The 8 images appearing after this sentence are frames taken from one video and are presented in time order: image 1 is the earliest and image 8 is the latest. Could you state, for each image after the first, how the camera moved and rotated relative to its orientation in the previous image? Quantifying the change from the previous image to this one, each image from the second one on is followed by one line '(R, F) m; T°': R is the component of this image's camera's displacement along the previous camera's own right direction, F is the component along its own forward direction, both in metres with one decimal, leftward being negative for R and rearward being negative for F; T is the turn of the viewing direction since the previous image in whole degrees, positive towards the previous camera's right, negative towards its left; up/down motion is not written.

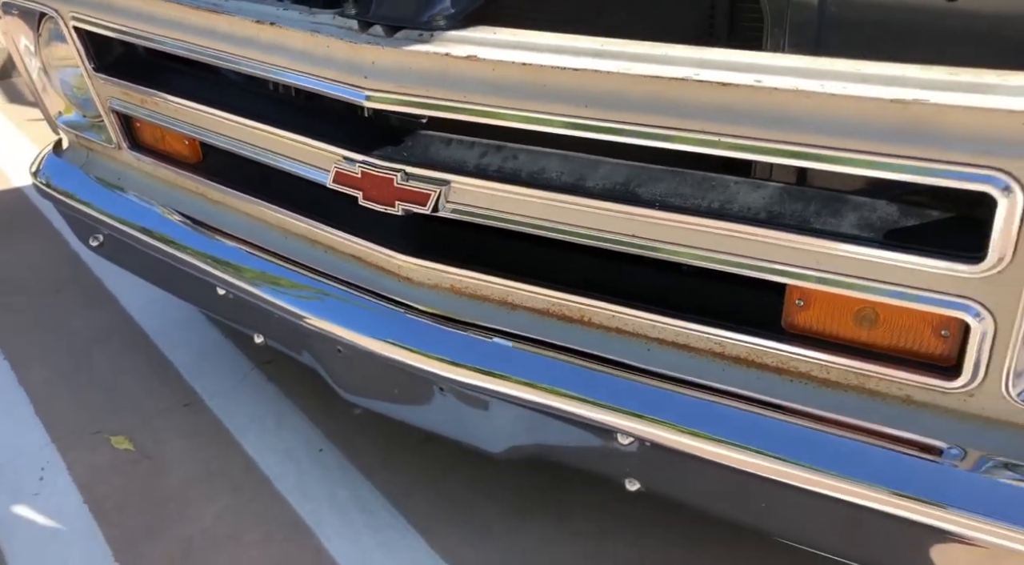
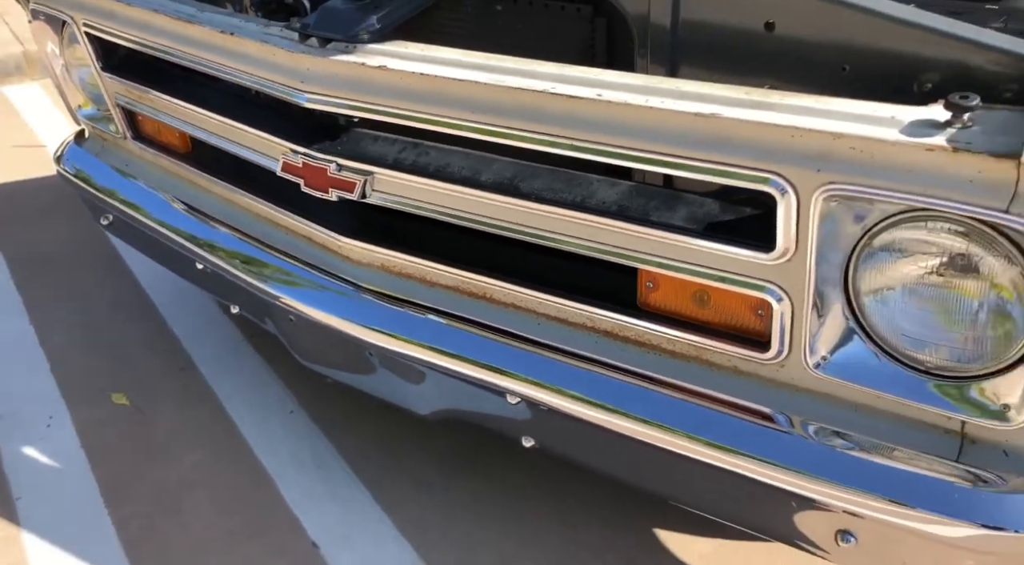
(+0.2, -0.2) m; -3°
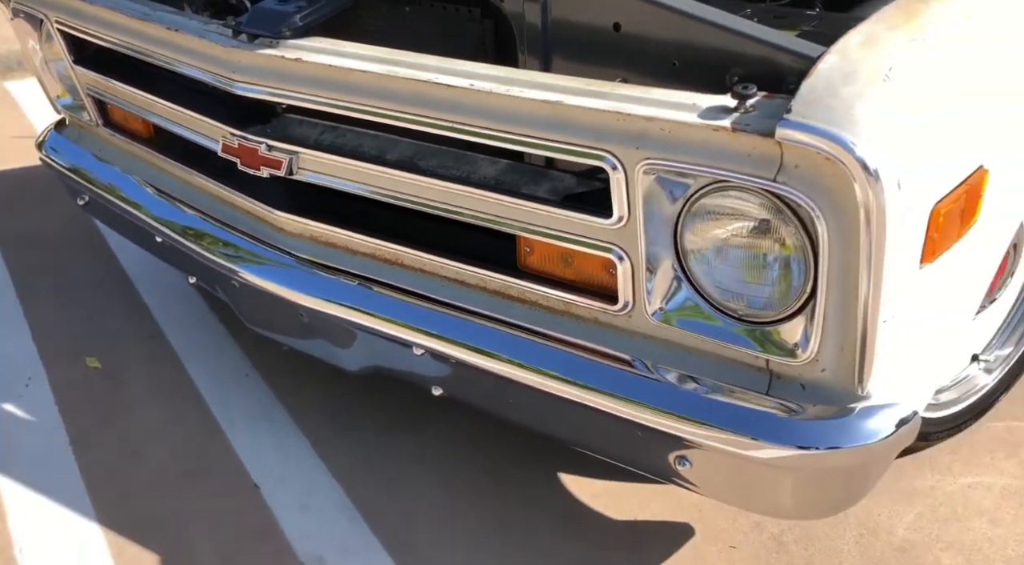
(+0.2, -0.2) m; 0°
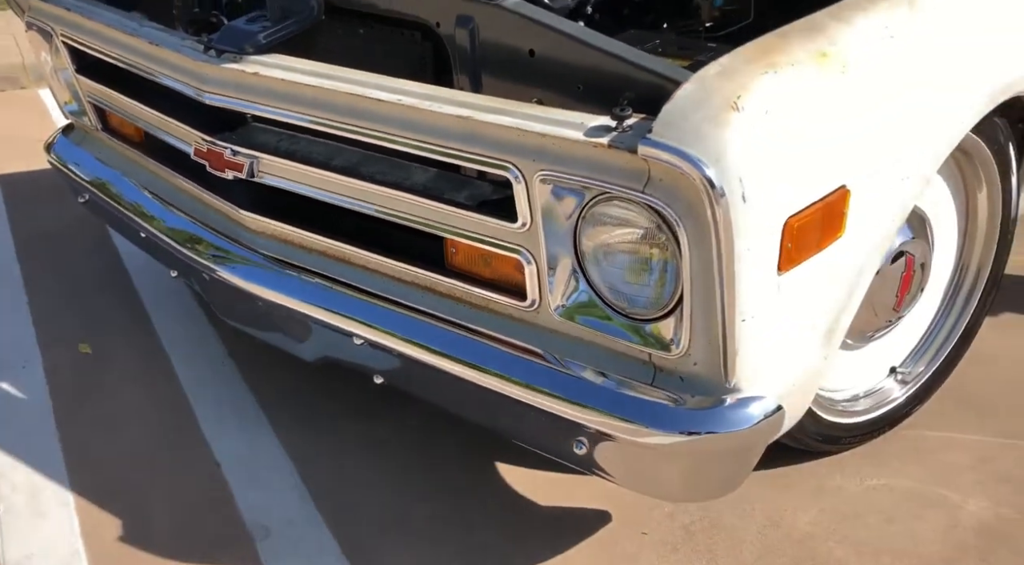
(+0.2, -0.2) m; -2°
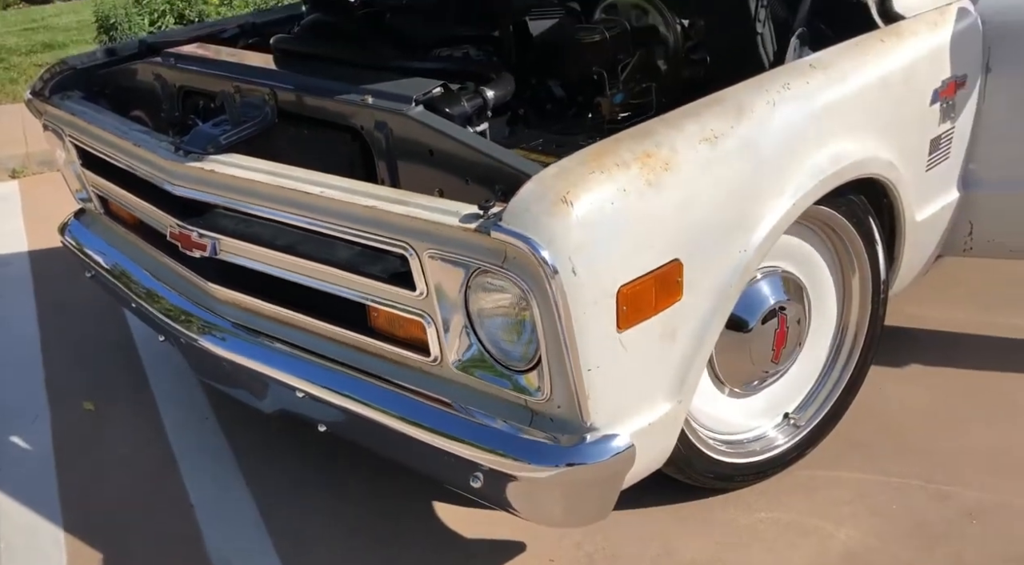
(+0.3, -0.3) m; -2°
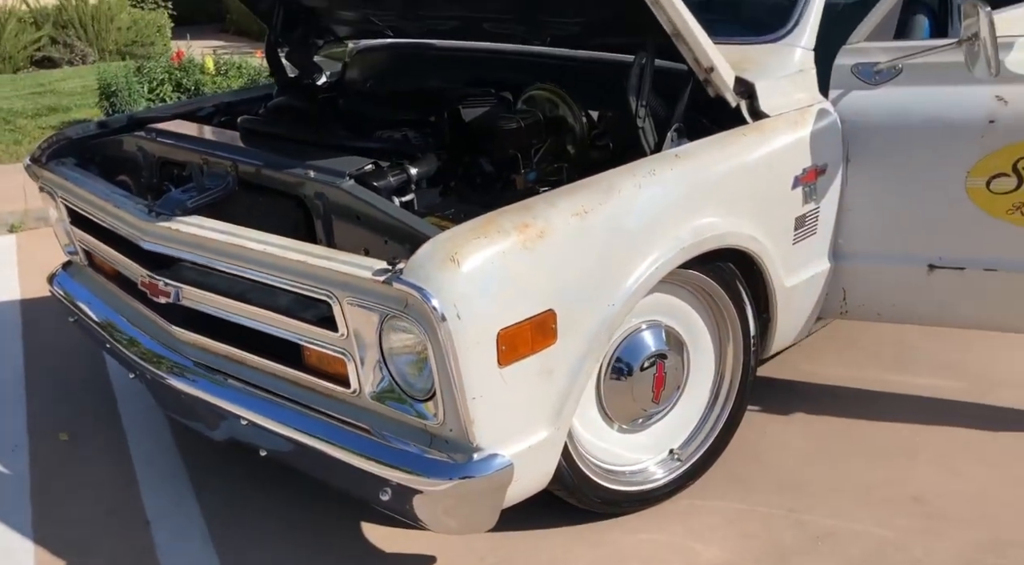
(+0.2, -0.4) m; 0°
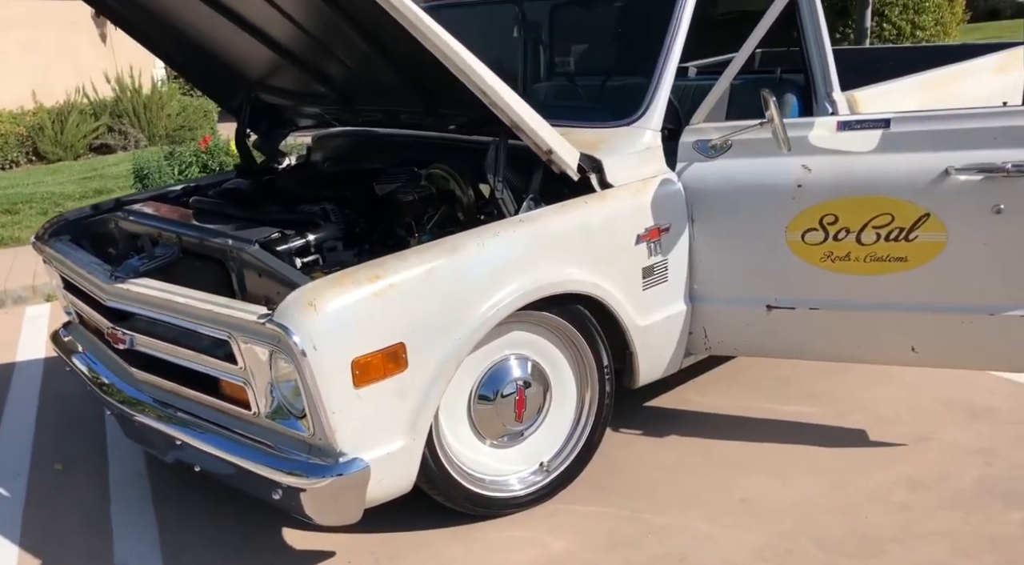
(+0.6, -0.6) m; -4°
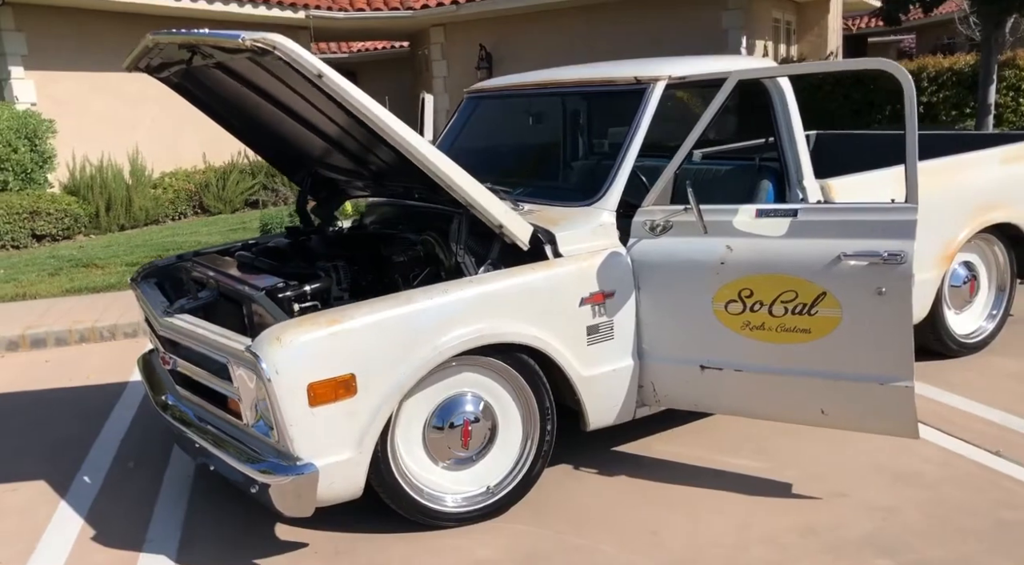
(+0.9, -0.6) m; -10°
